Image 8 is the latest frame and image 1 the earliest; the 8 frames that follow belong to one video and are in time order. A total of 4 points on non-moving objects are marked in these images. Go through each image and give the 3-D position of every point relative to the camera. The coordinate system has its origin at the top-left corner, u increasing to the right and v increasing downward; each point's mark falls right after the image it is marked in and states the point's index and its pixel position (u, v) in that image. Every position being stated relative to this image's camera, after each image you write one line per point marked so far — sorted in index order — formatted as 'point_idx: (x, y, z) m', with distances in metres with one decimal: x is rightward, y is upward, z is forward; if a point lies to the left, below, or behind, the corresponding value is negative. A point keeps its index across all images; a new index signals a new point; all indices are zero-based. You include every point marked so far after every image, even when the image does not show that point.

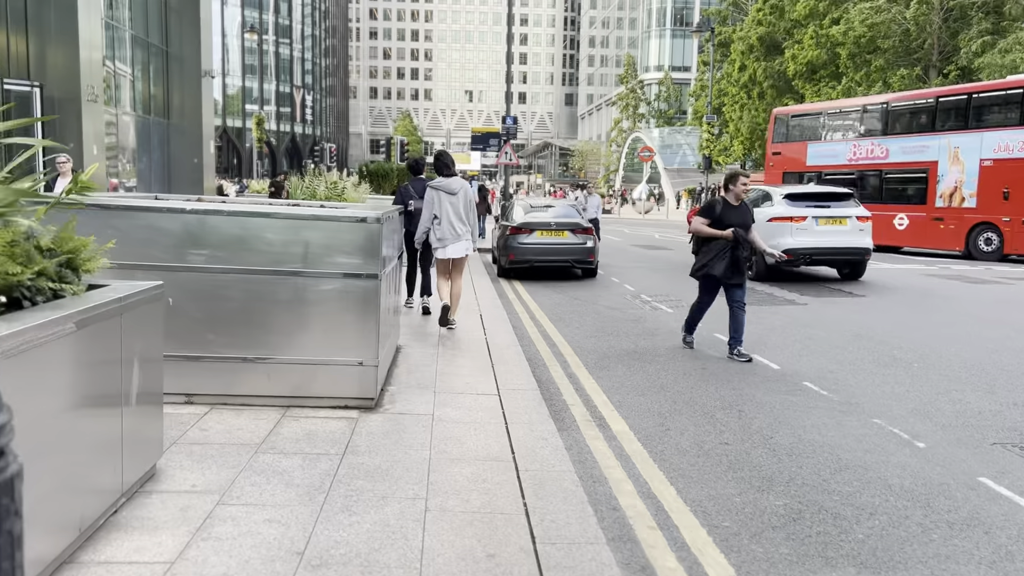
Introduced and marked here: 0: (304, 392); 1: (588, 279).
0: (-1.4, -0.7, +5.7) m
1: (+1.5, +0.2, +15.9) m
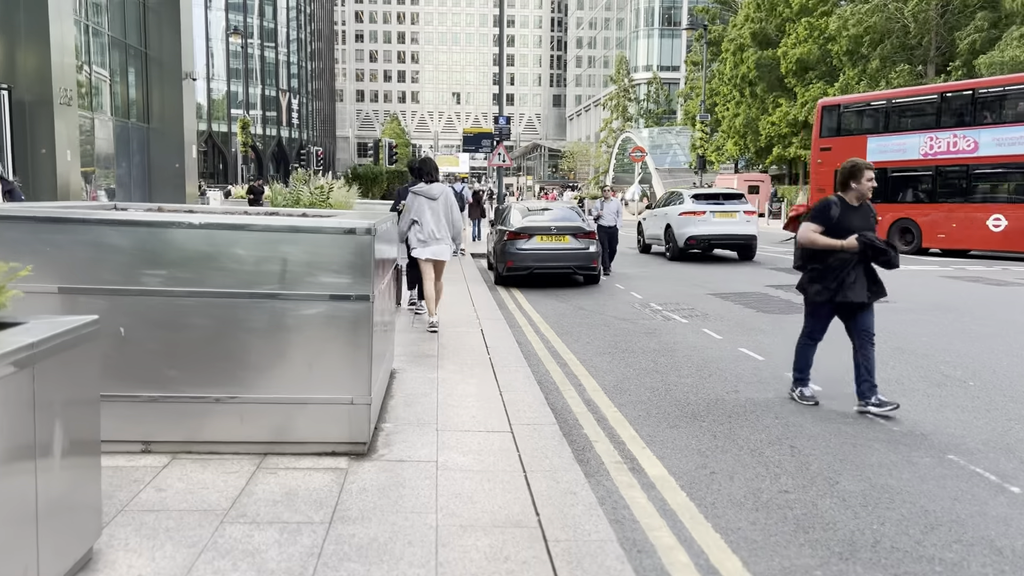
0: (-1.3, -0.9, +4.8) m
1: (+1.4, +0.1, +15.1) m
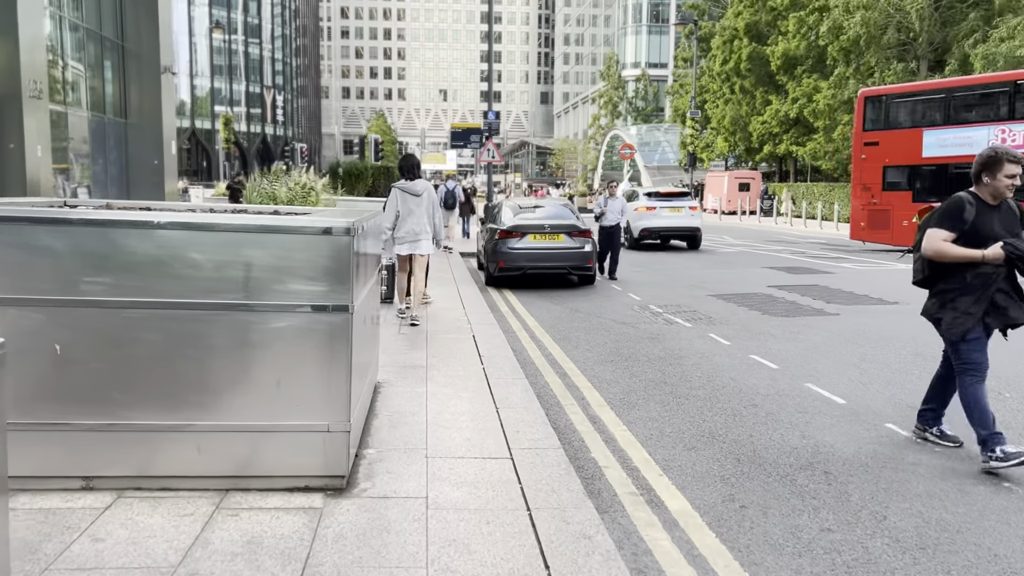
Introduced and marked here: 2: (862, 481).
0: (-1.3, -0.9, +4.2) m
1: (+1.3, +0.1, +14.5) m
2: (+2.0, -1.1, +4.7) m
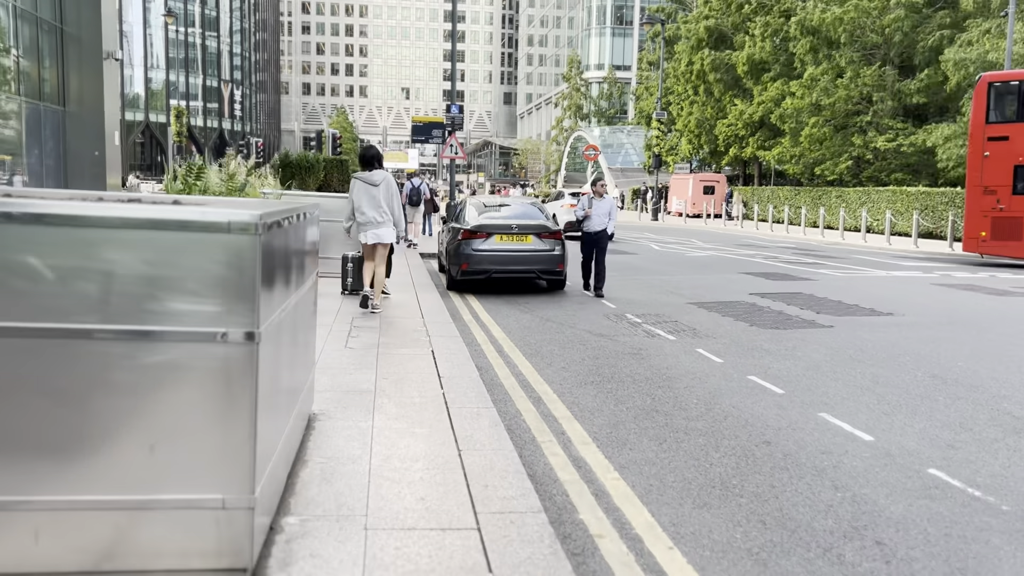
0: (-1.4, -1.0, +3.0) m
1: (+0.7, 0.0, +13.4) m
2: (+1.8, -1.2, +3.7) m
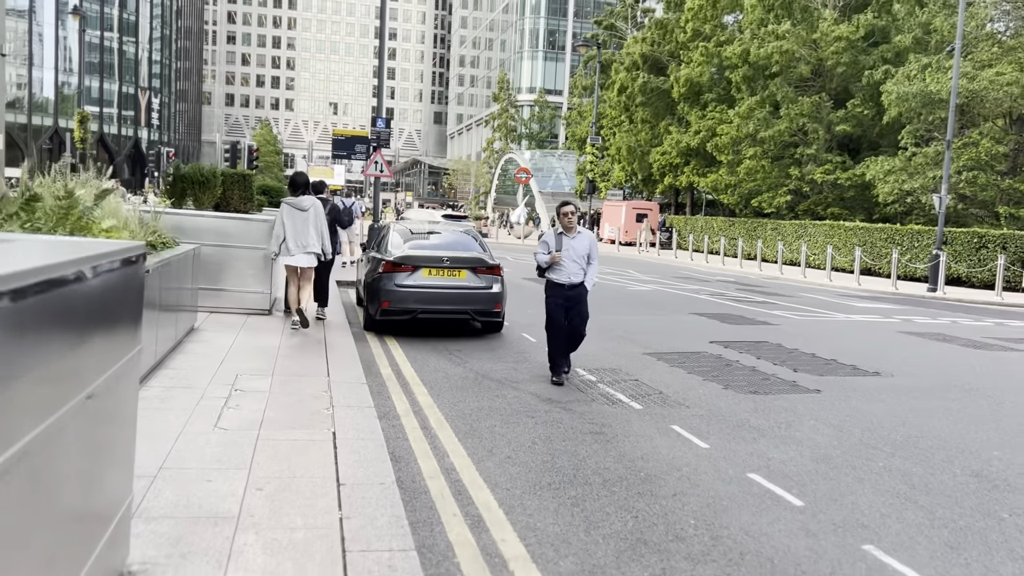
0: (-1.5, -1.3, +1.0) m
1: (-0.3, -0.6, +11.6) m
2: (+1.7, -1.6, +2.0) m
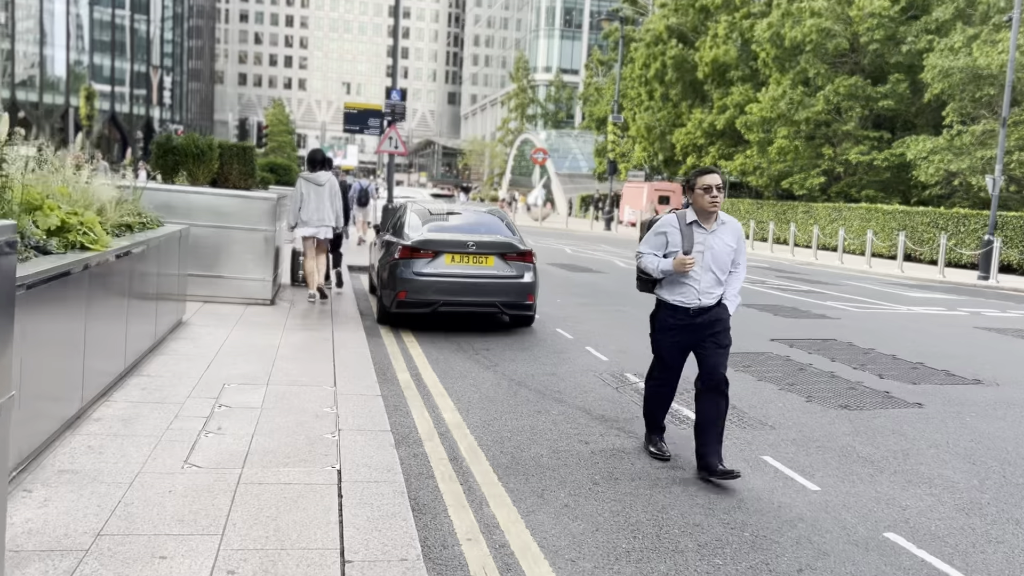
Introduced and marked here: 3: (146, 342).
0: (-1.3, -1.3, -0.3) m
1: (+0.1, -0.5, +10.2) m
2: (+1.9, -1.6, +0.6) m
3: (-3.0, -0.4, +6.9) m
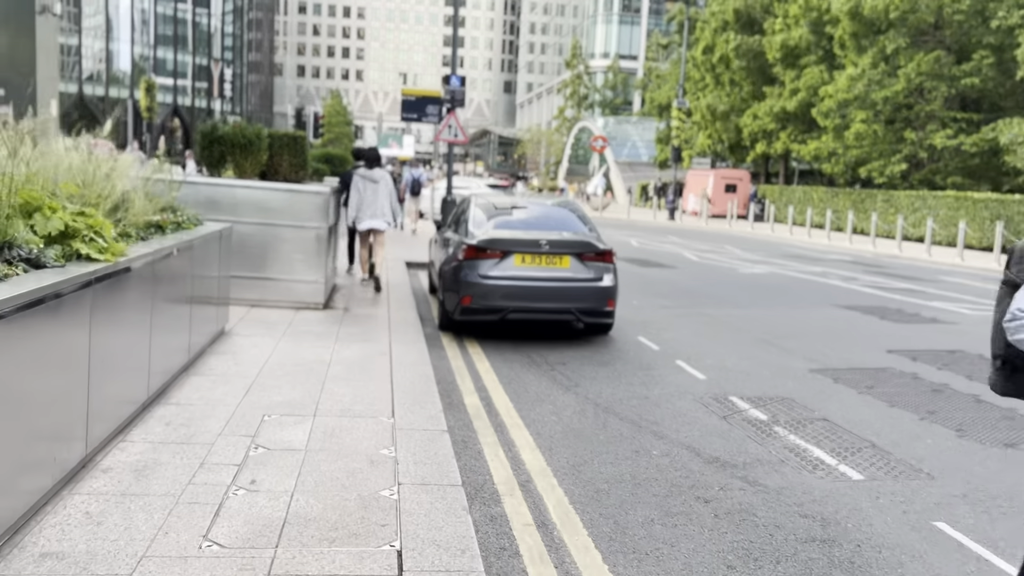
0: (-1.1, -1.5, -1.3) m
1: (+0.9, -0.5, +9.1) m
2: (+2.1, -1.8, -0.6) m
3: (-2.4, -0.5, +6.0) m
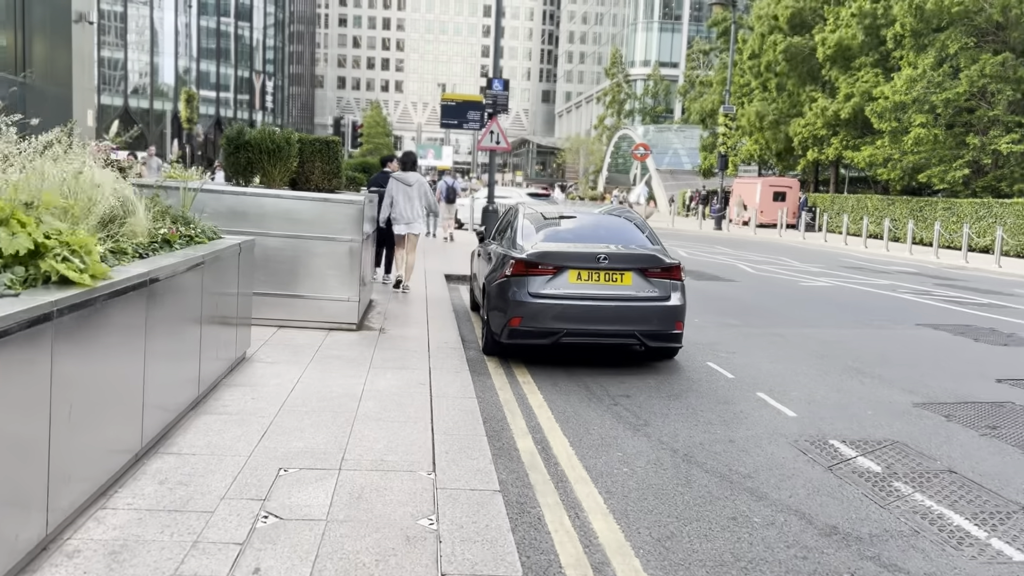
0: (-1.1, -1.6, -2.2) m
1: (+1.5, -0.7, +8.1) m
2: (+2.2, -1.9, -1.6) m
3: (-2.0, -0.7, +5.2) m
